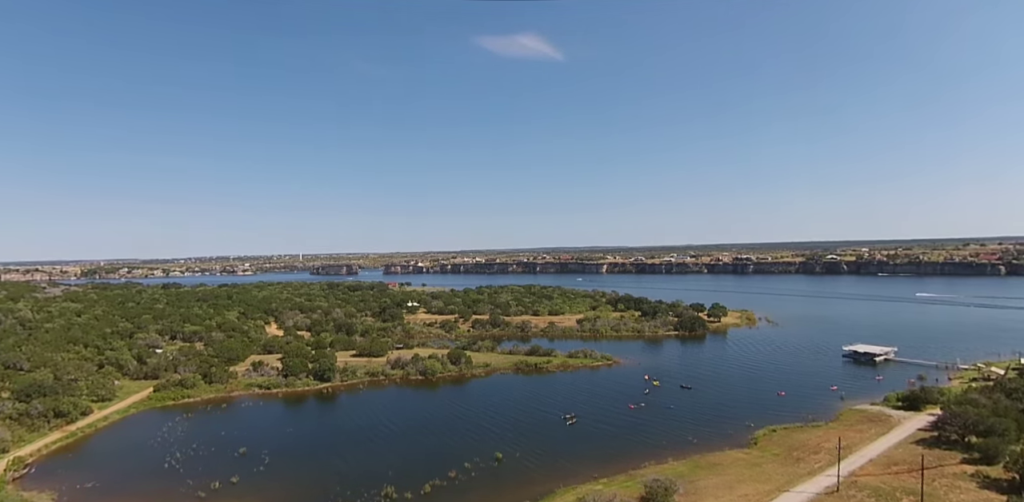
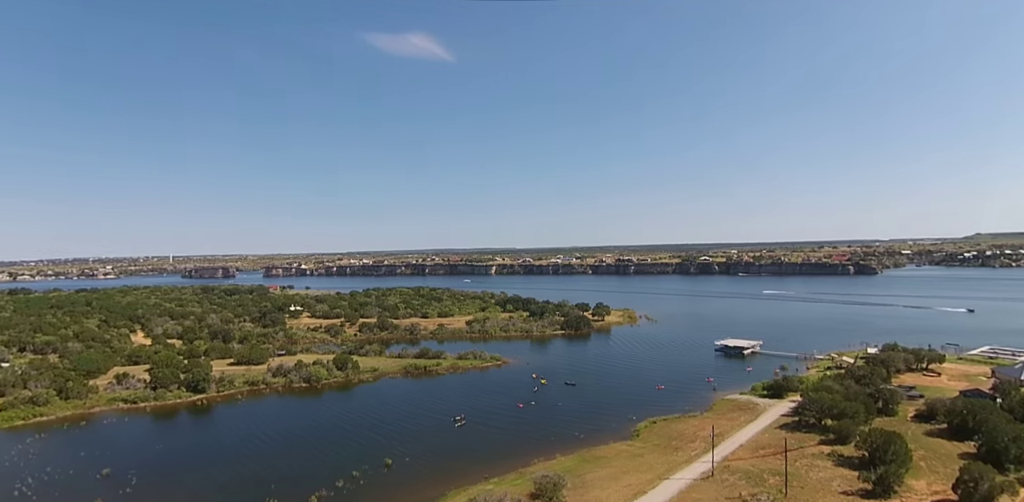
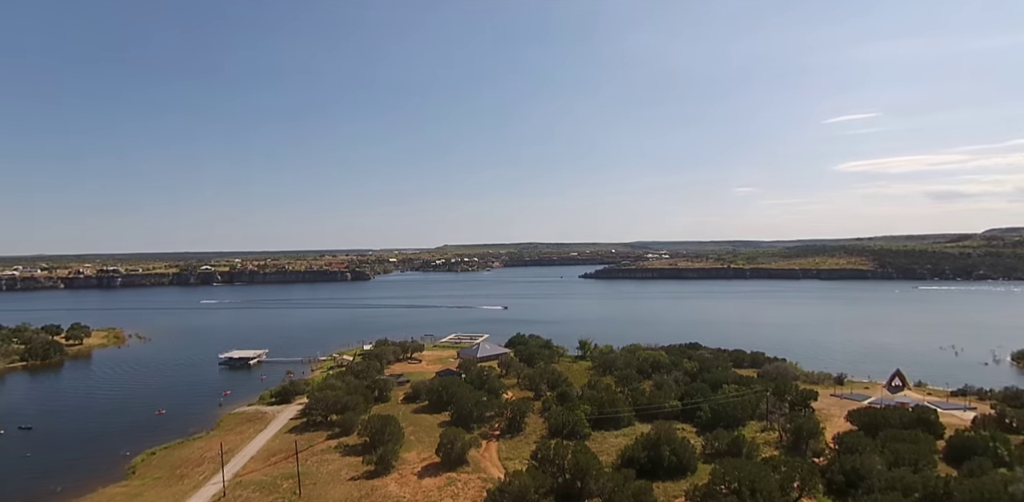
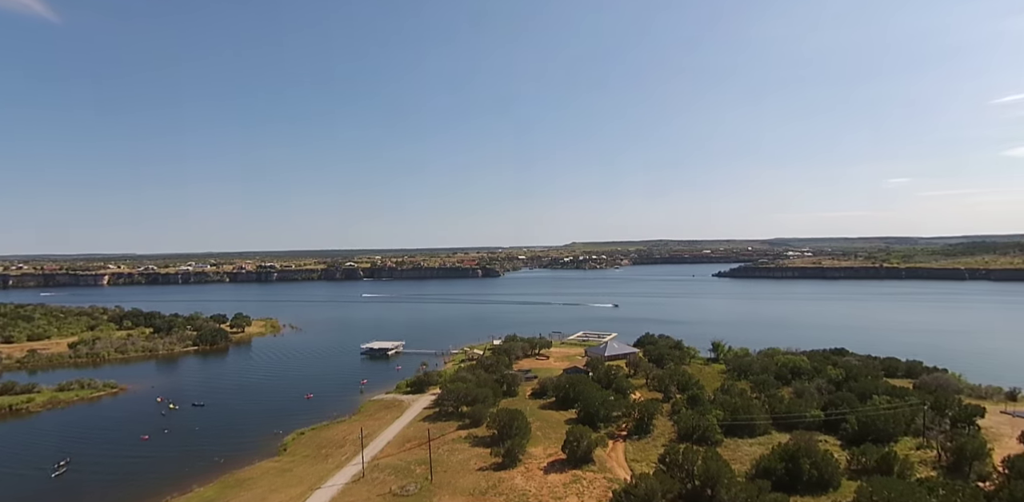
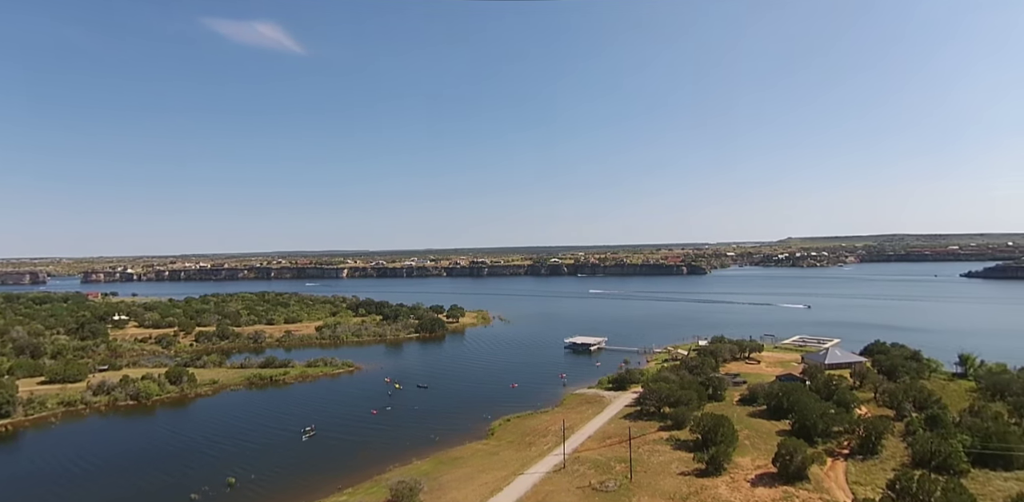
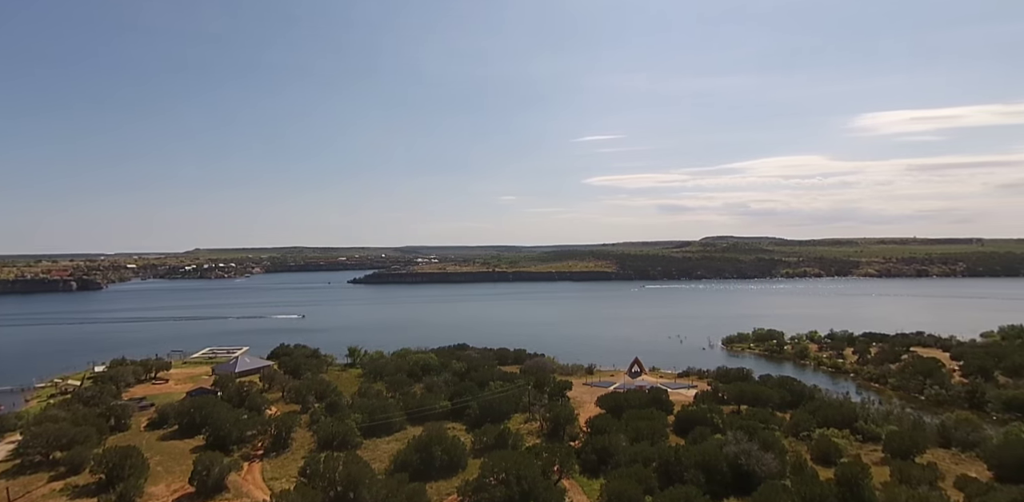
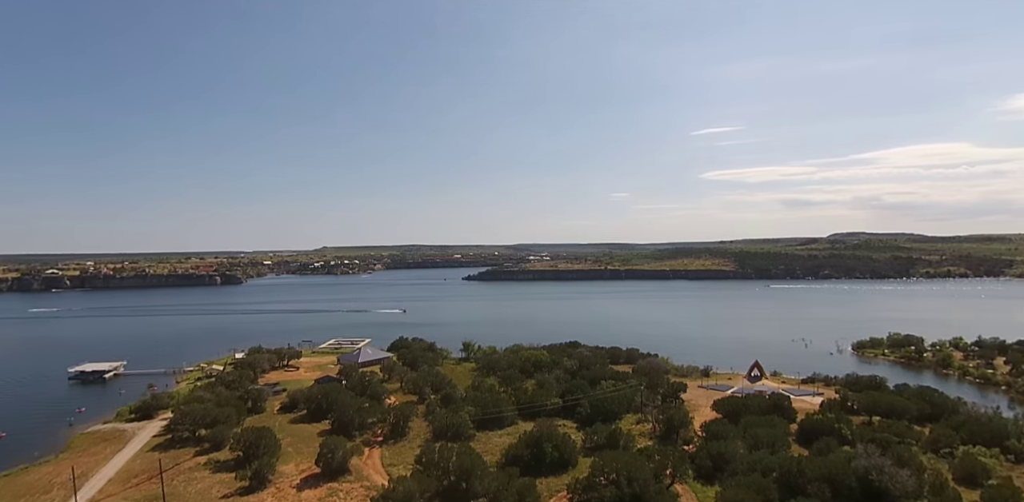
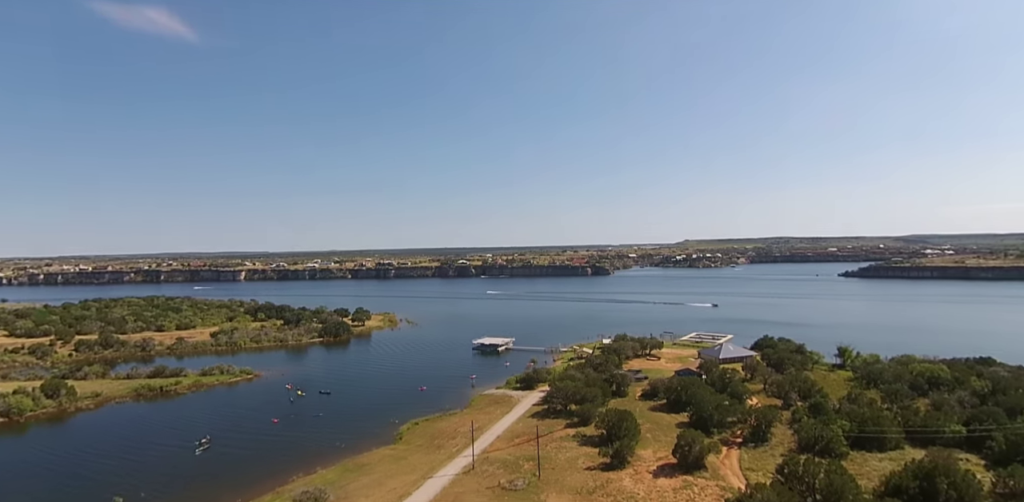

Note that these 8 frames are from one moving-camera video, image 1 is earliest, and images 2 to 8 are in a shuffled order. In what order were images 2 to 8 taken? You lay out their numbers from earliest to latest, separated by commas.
2, 5, 8, 4, 3, 7, 6
